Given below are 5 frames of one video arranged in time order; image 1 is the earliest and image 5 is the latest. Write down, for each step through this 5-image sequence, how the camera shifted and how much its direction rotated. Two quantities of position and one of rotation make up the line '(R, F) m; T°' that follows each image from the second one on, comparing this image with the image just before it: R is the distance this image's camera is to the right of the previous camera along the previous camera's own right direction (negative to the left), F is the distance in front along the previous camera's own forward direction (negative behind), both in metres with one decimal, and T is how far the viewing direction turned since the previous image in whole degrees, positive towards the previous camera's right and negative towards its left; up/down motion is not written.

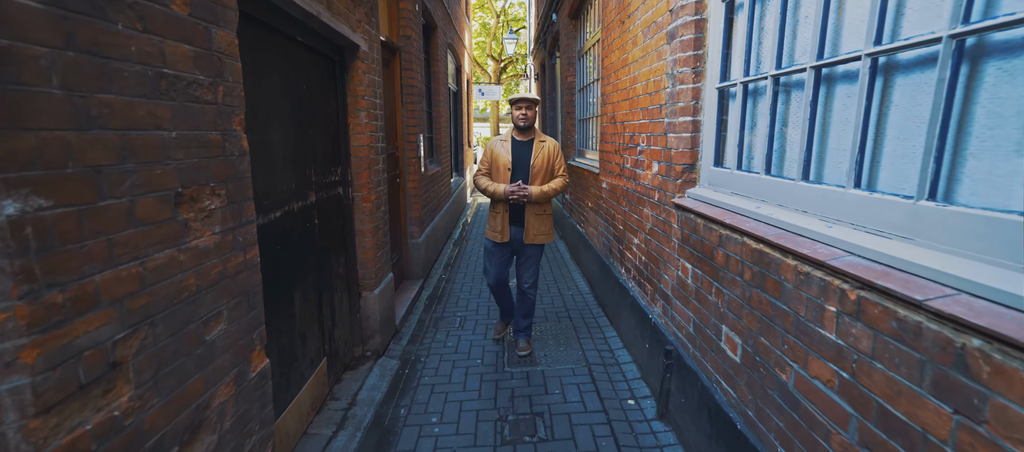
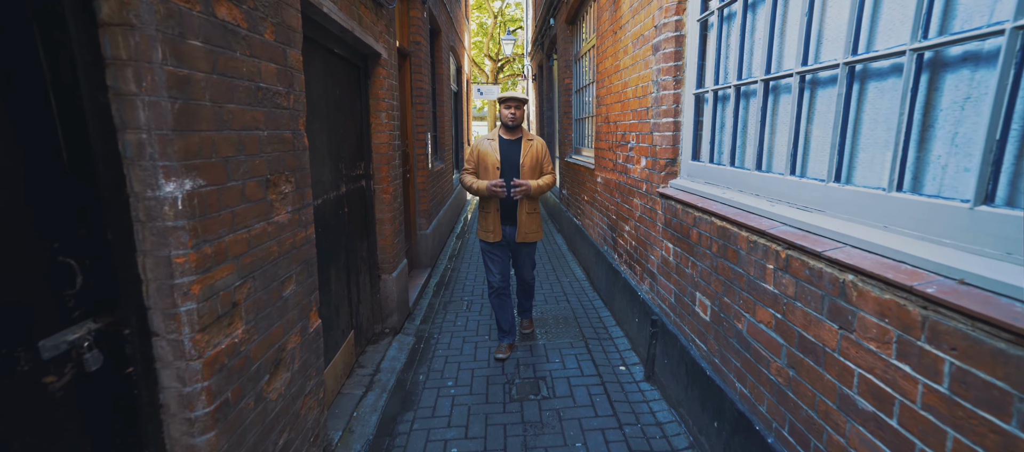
(-0.1, -0.5) m; 0°
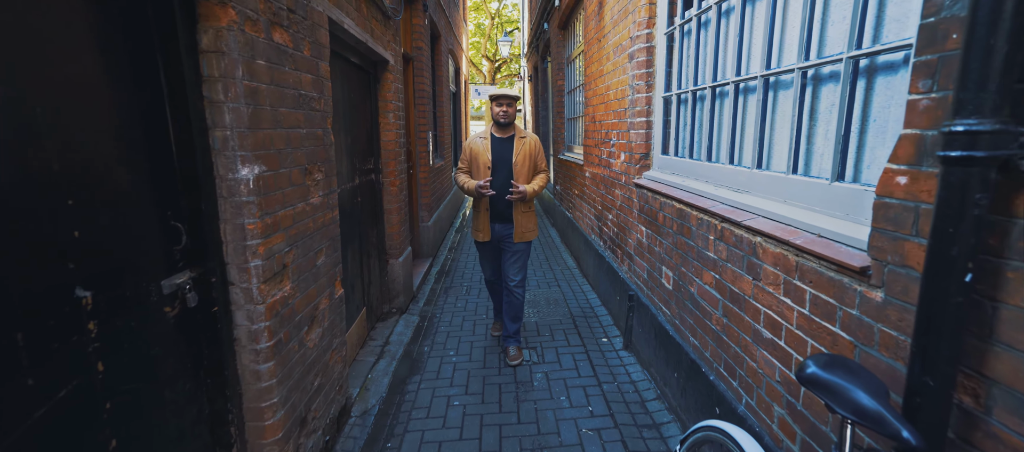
(0.0, -0.5) m; 0°
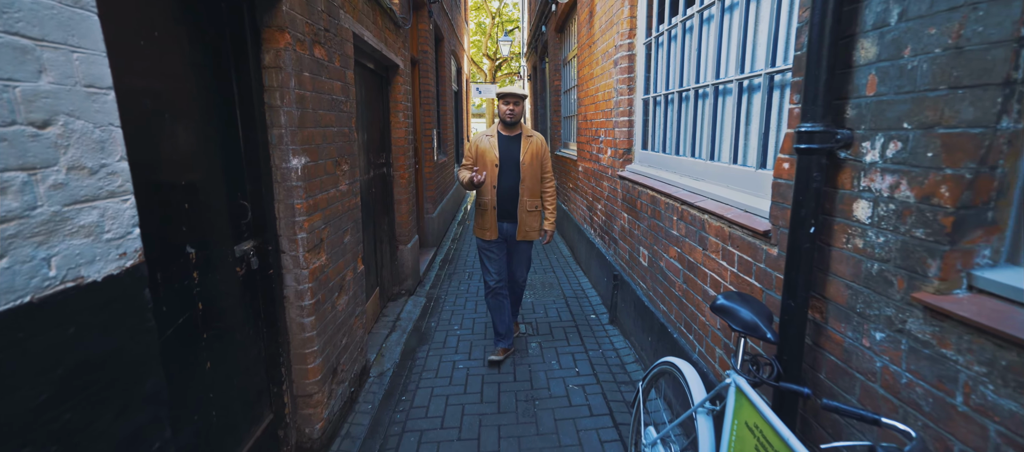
(0.0, -0.5) m; 0°
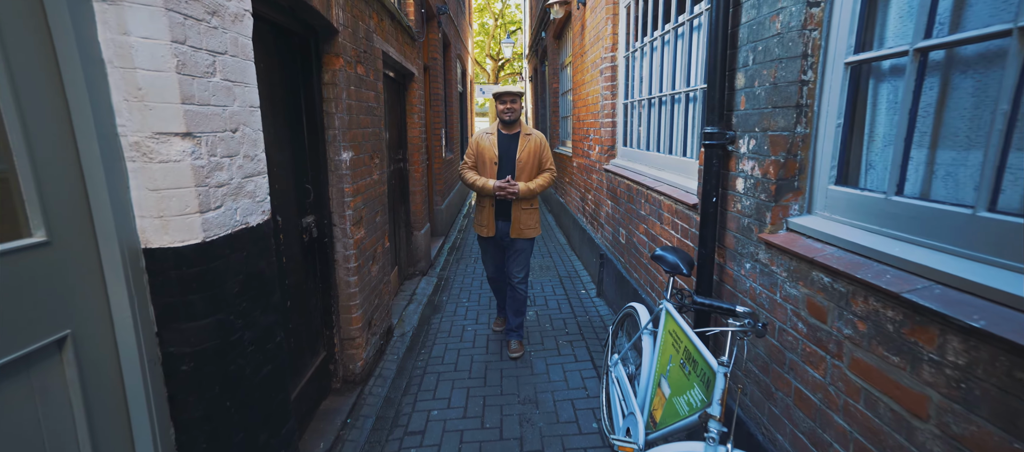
(0.0, -0.7) m; 0°
